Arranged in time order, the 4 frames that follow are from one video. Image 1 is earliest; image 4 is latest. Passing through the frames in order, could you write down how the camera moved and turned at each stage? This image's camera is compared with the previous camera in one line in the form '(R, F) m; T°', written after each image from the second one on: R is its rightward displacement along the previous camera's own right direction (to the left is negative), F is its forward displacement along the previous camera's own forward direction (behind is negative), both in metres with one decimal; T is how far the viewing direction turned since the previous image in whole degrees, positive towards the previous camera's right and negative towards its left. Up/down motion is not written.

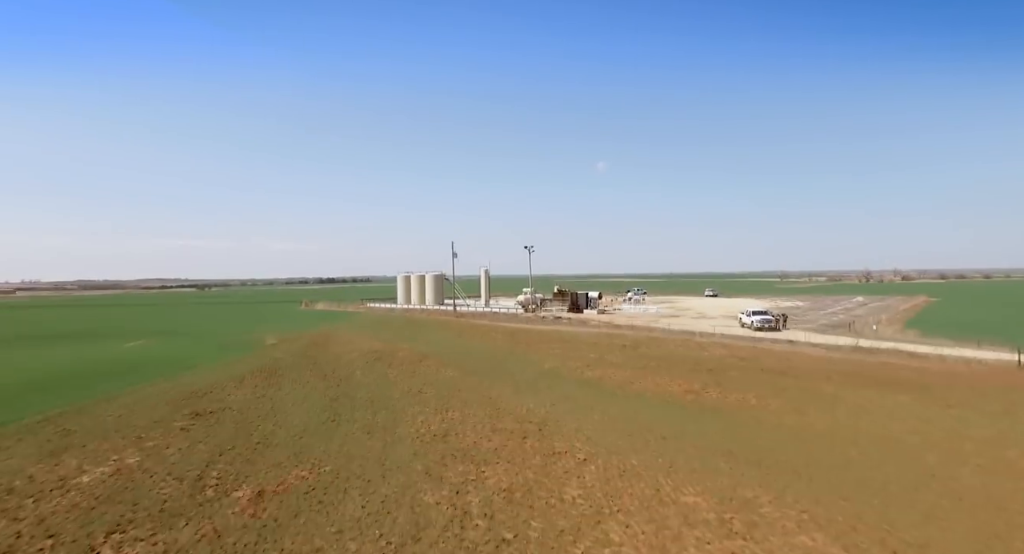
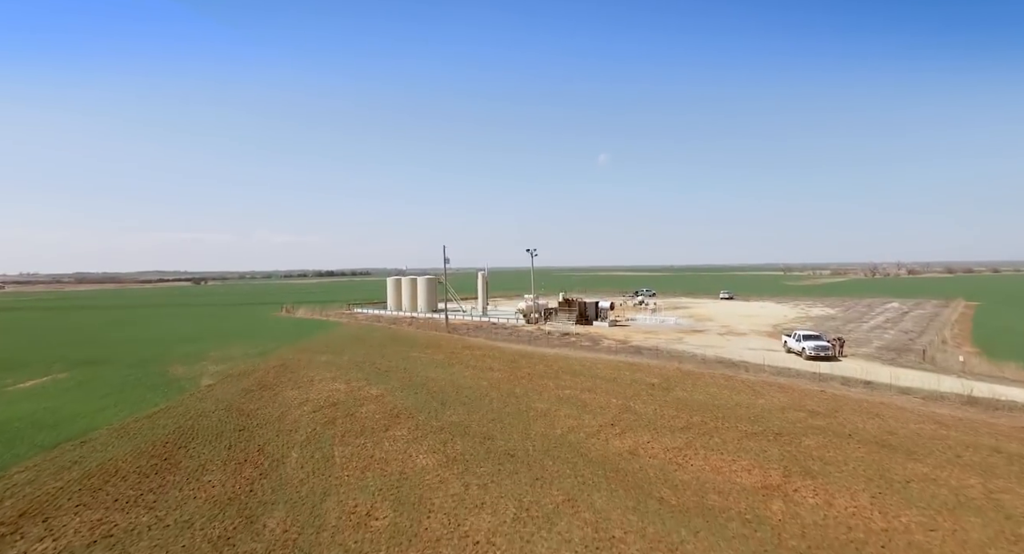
(0.0, +5.0) m; 0°
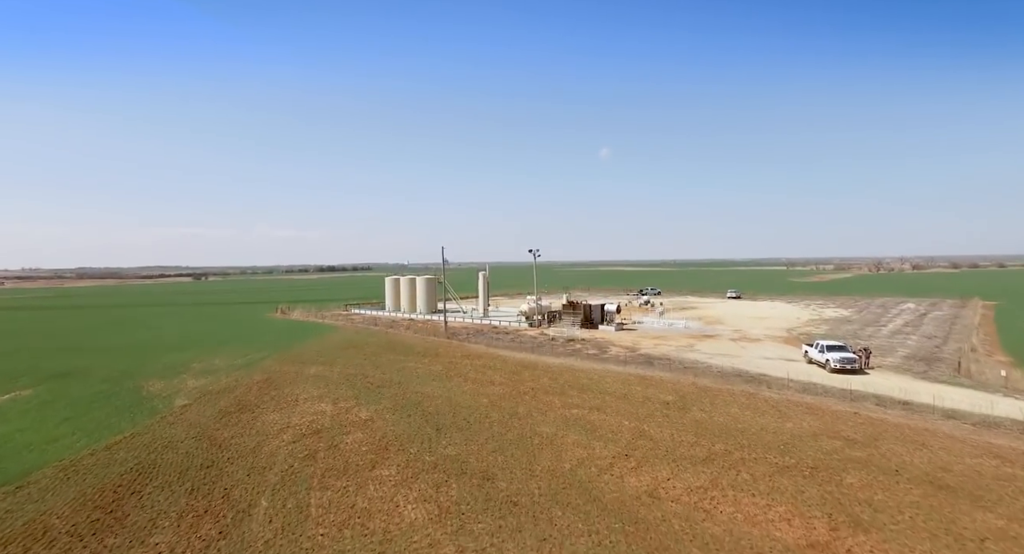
(0.0, +1.6) m; 0°
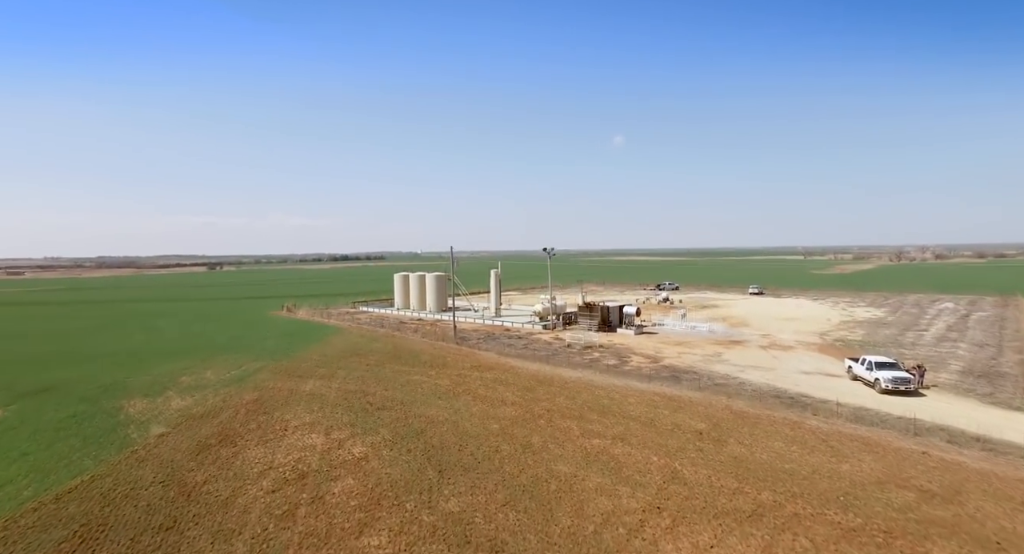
(0.0, +2.0) m; -1°
